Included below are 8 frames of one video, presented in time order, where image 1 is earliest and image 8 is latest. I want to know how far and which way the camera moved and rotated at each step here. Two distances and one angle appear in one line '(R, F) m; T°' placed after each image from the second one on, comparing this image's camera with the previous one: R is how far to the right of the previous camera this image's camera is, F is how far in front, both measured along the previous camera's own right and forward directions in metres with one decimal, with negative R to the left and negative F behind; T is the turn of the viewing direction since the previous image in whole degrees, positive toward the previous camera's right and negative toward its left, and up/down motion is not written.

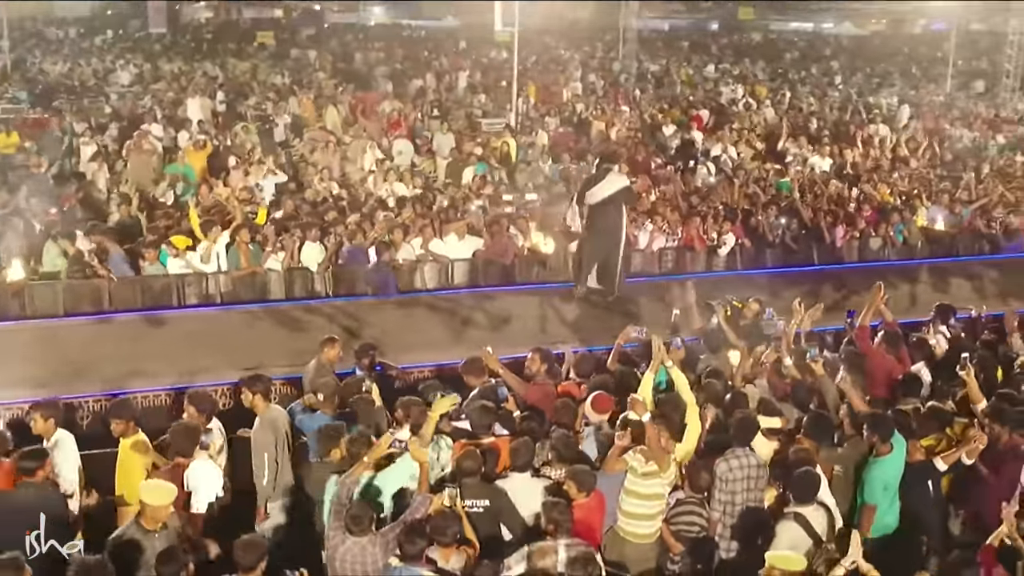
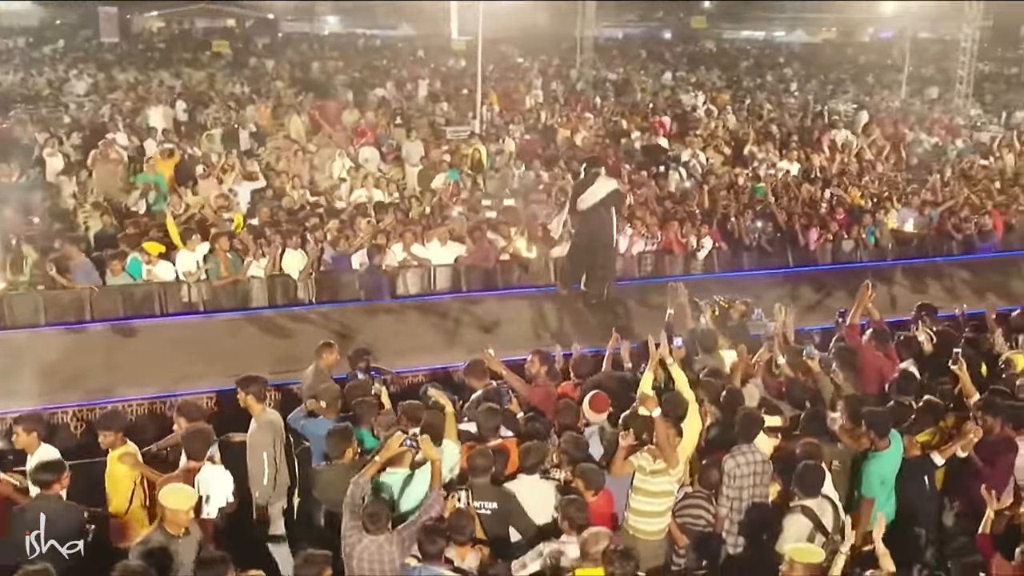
(-0.2, 0.0) m; +2°
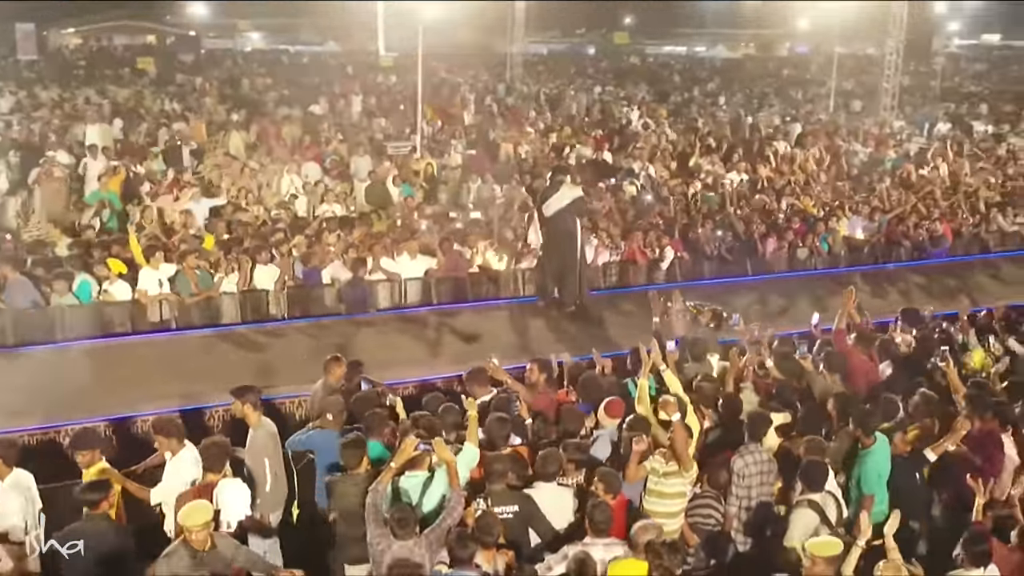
(-0.3, -0.1) m; +4°
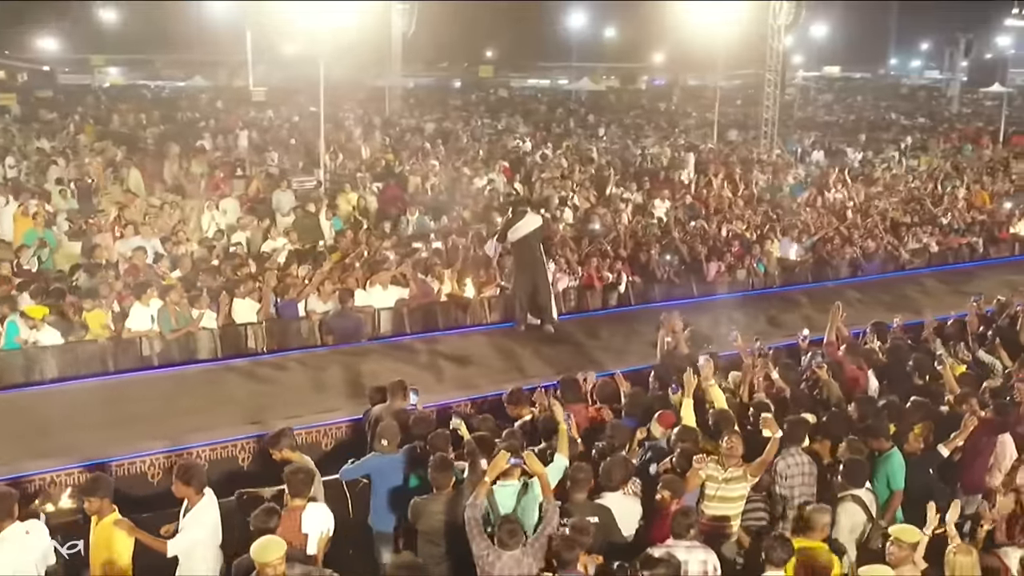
(-0.7, -0.1) m; +7°
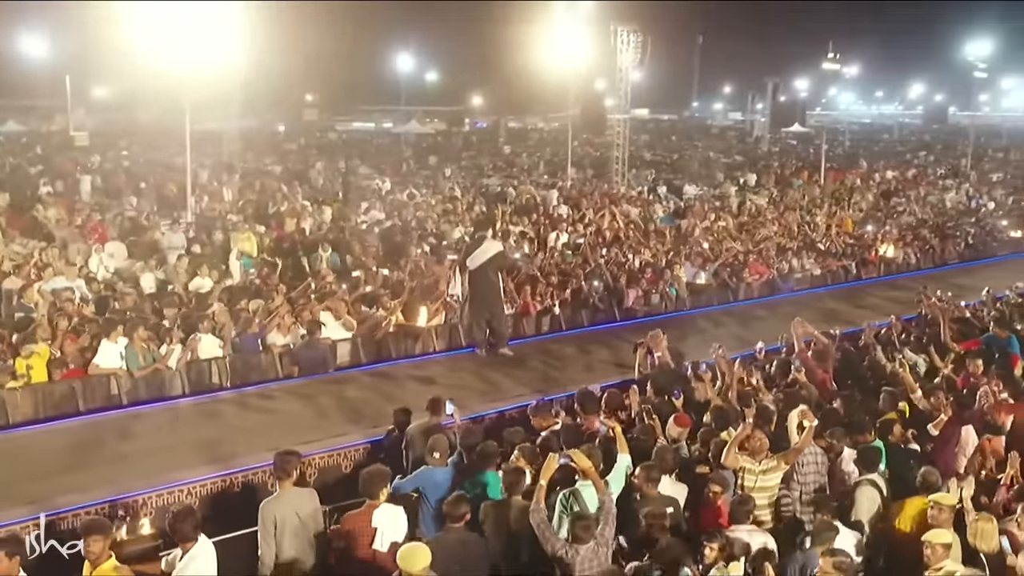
(-0.9, -0.2) m; +9°
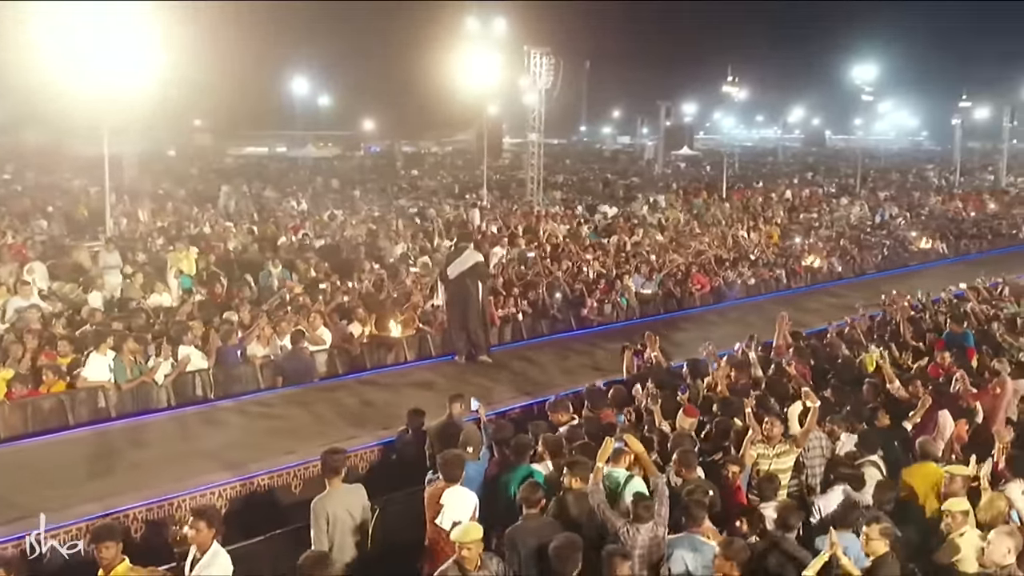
(-0.6, -0.2) m; +6°
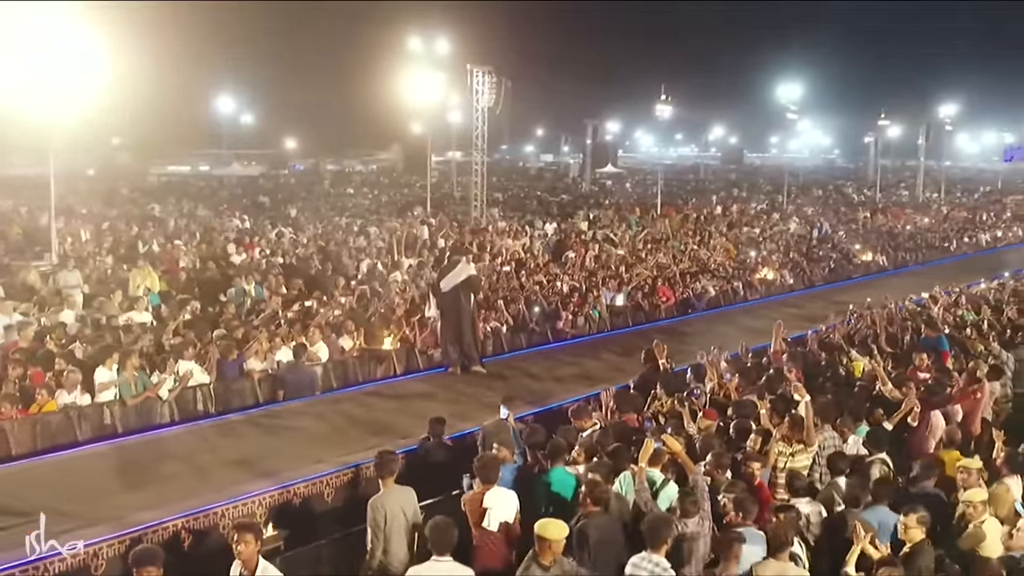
(-0.5, -0.2) m; +4°
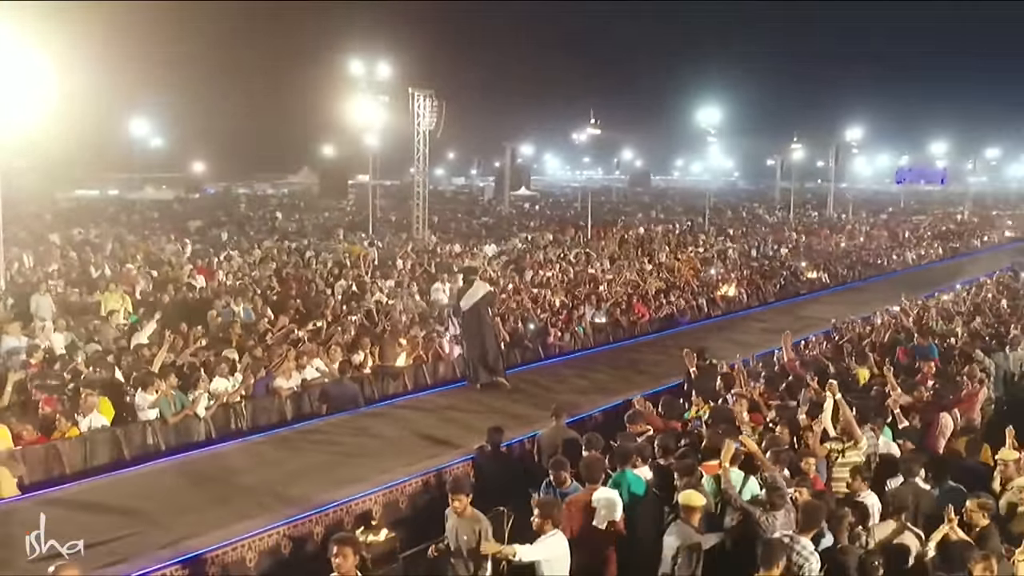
(-0.7, -0.2) m; +5°
